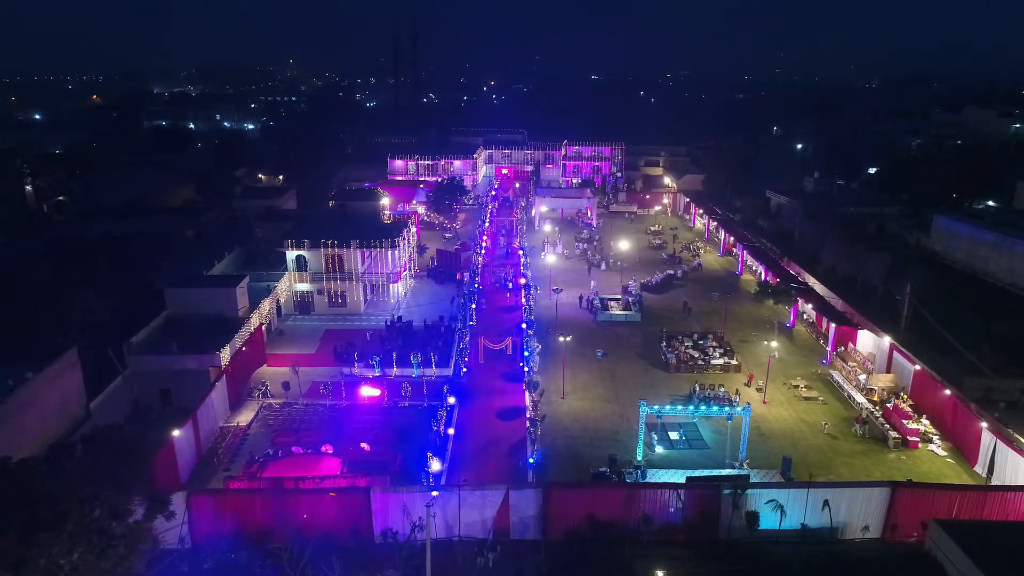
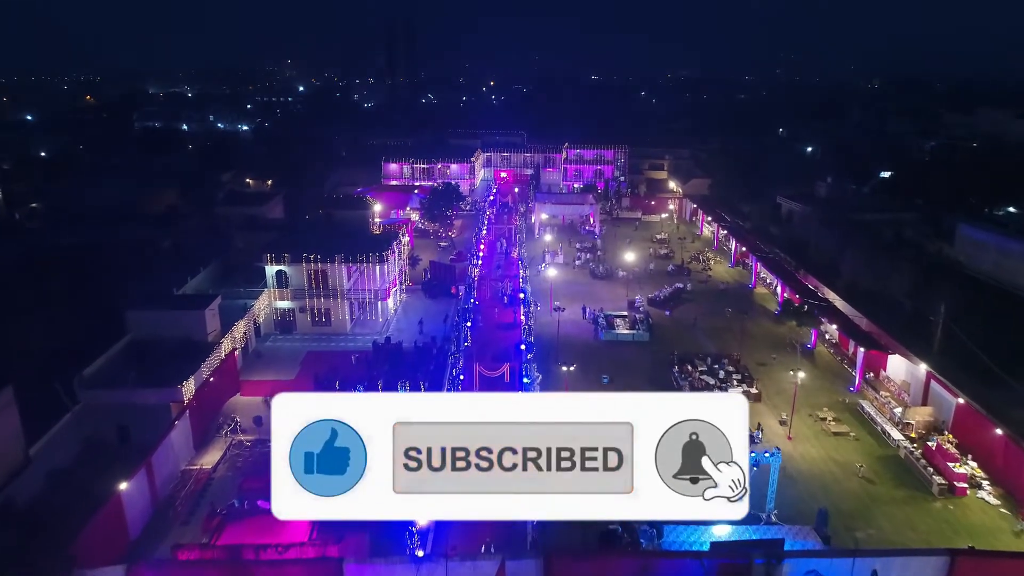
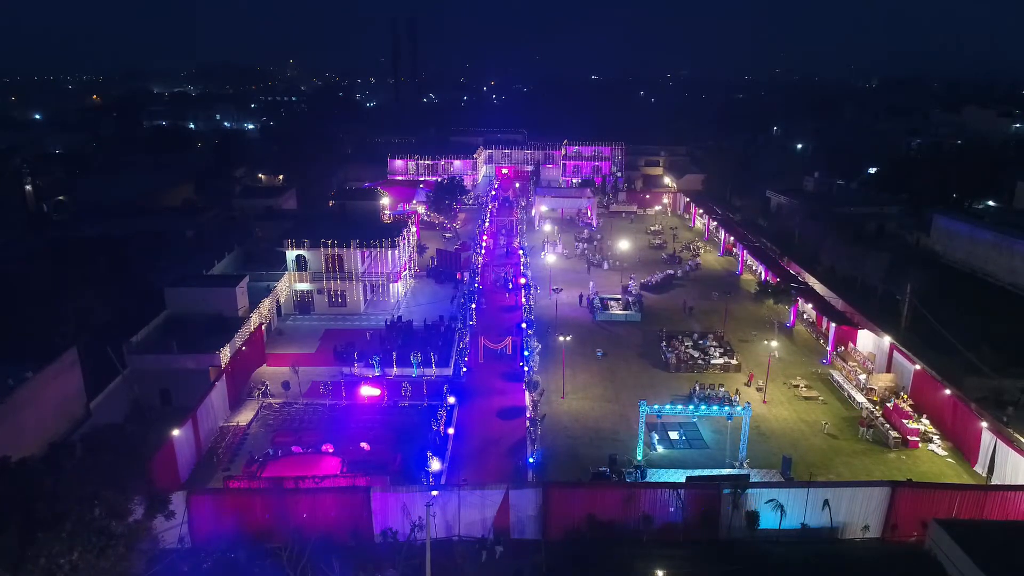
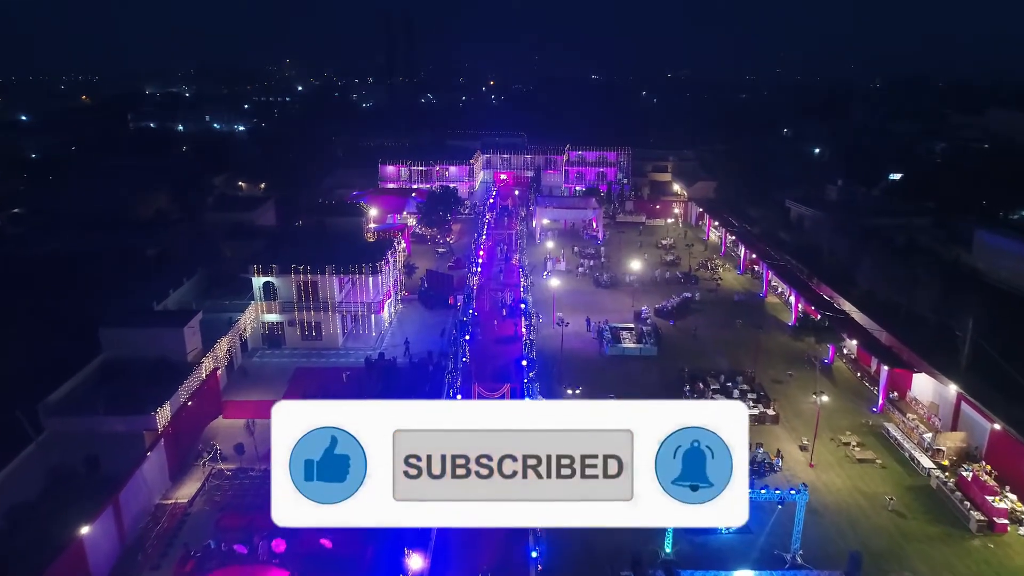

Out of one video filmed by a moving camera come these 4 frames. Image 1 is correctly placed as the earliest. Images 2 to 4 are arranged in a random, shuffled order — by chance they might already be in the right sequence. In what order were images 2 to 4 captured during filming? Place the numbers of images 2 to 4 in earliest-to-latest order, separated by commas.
3, 2, 4
